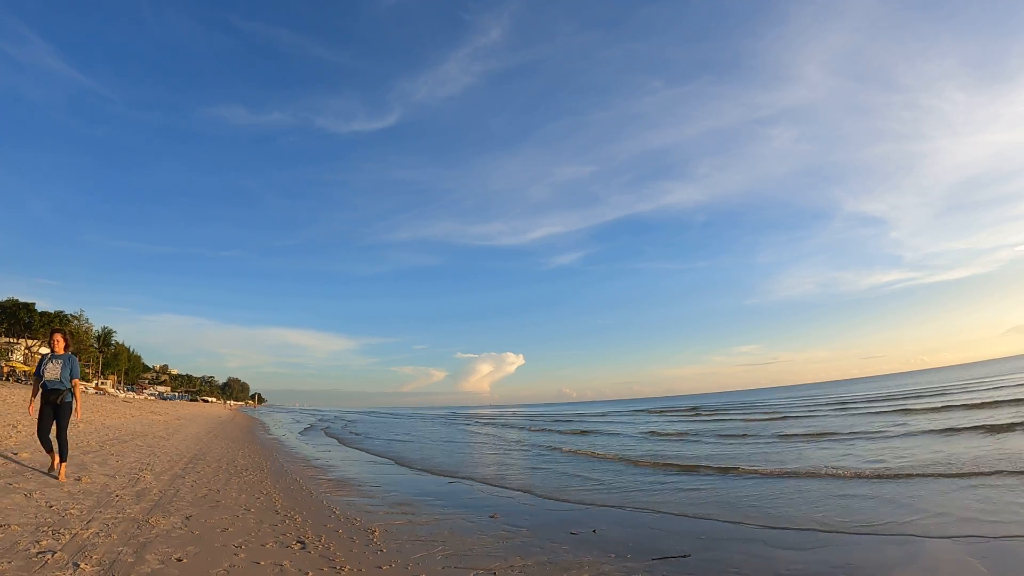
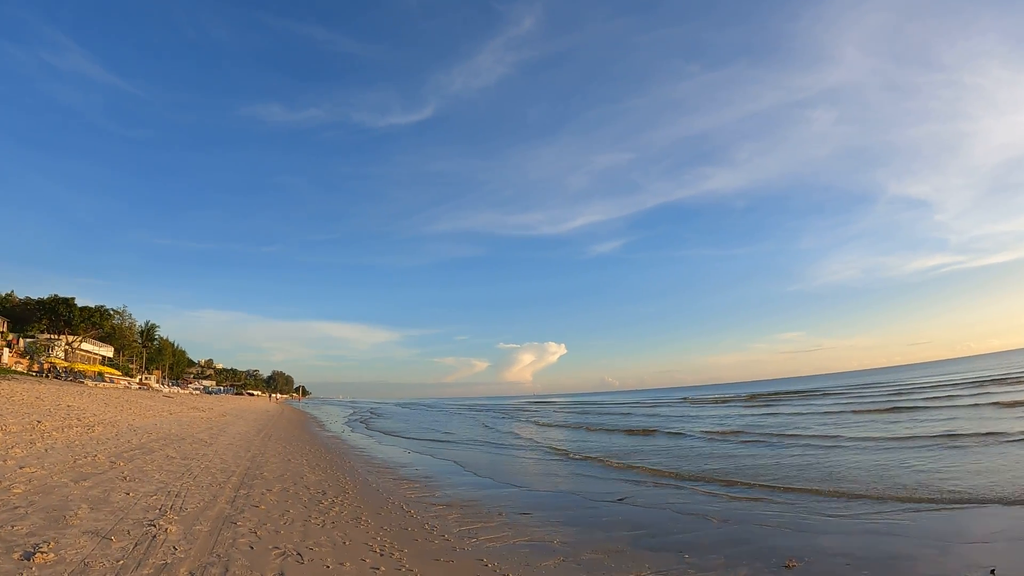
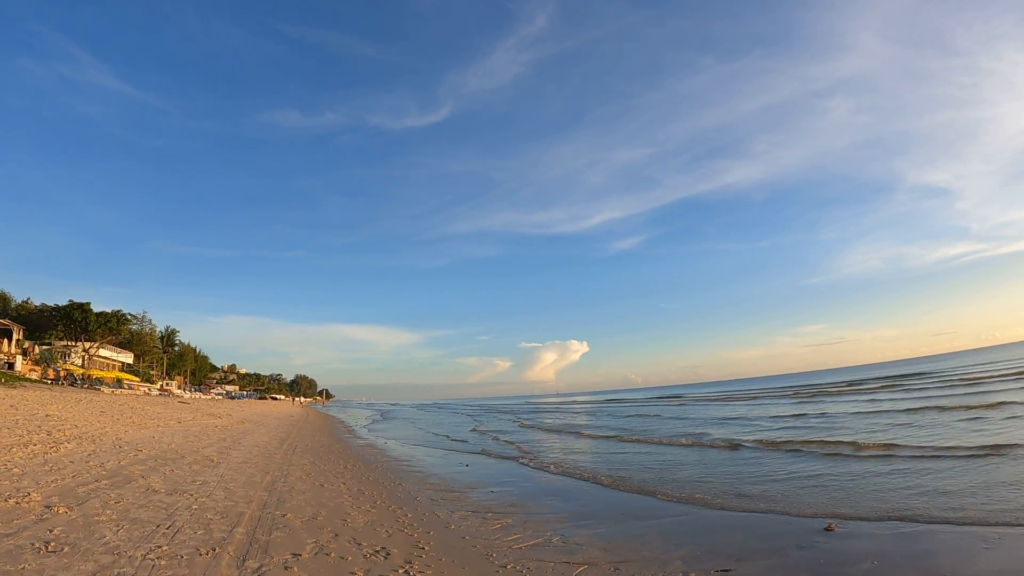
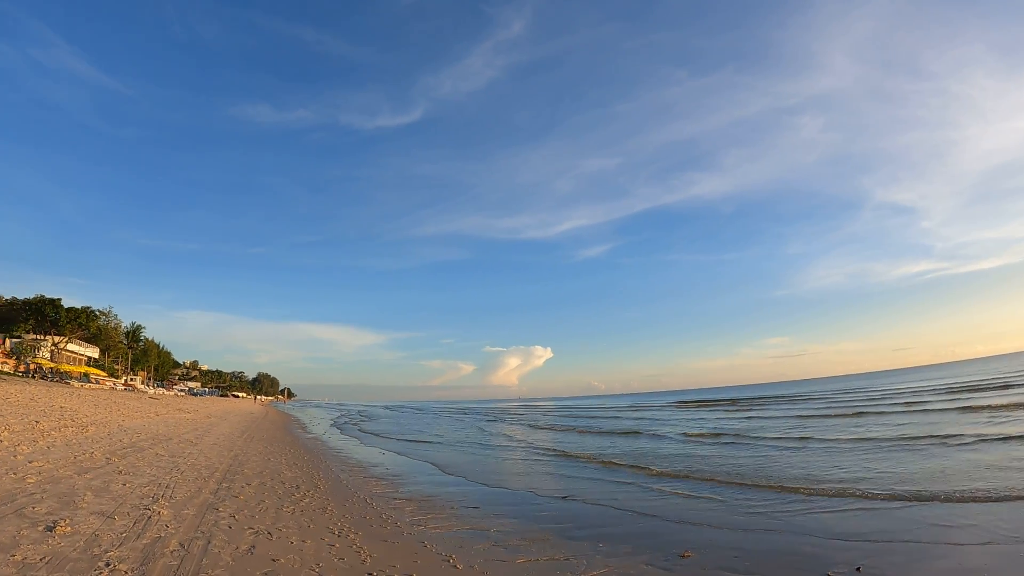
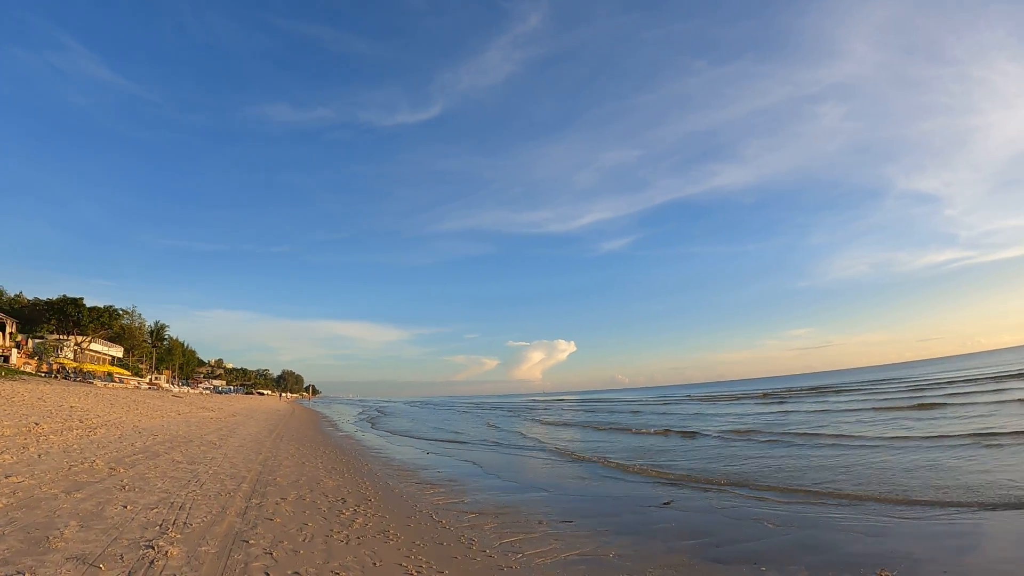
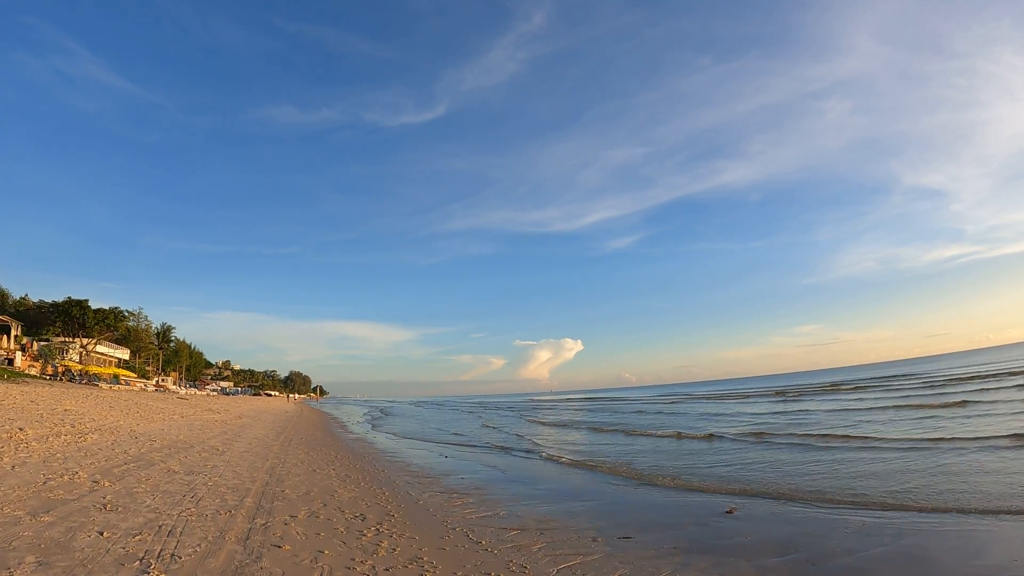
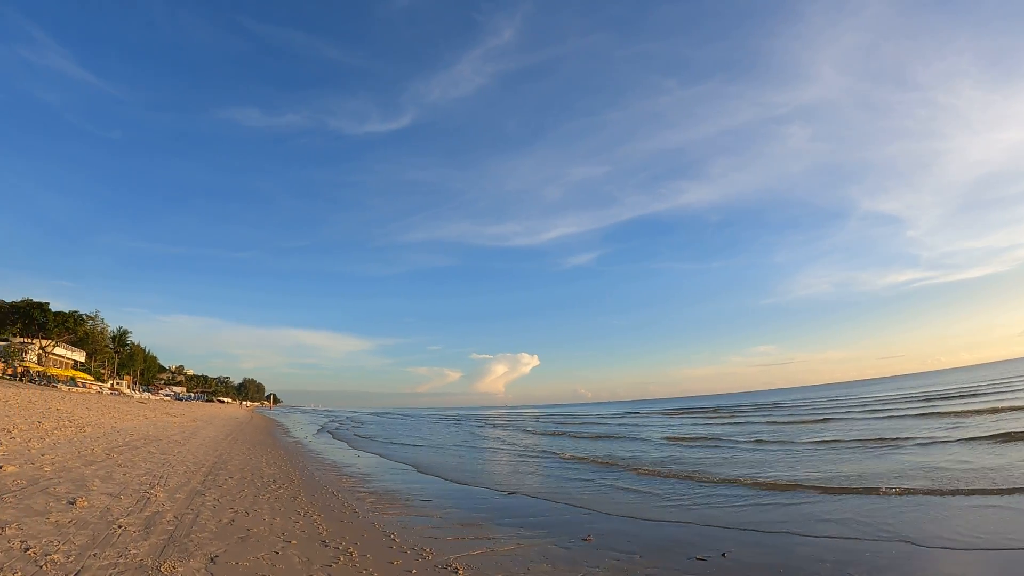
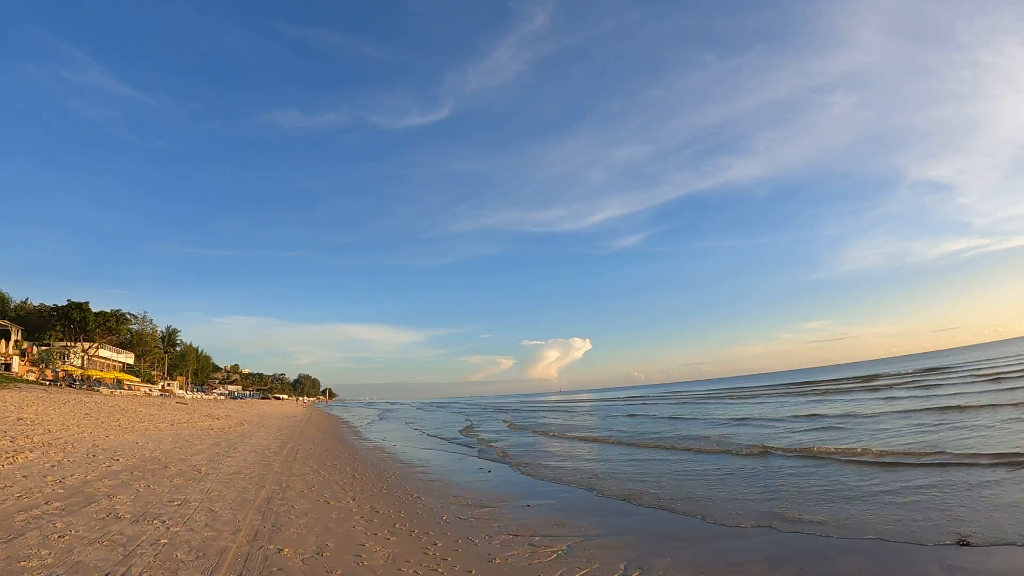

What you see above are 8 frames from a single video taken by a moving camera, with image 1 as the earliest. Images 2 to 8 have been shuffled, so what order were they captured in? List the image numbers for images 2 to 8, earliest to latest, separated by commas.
7, 4, 2, 5, 6, 3, 8
